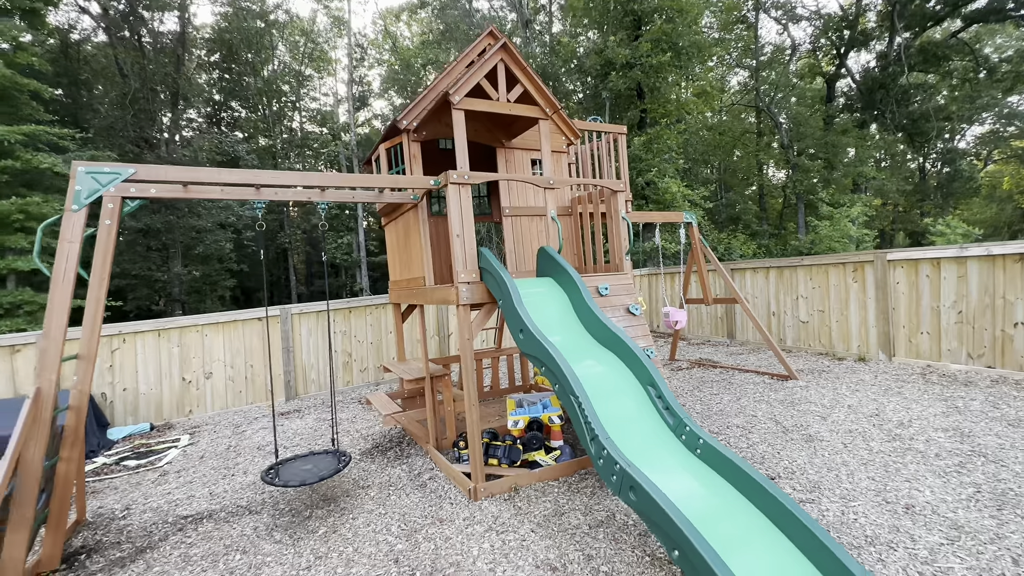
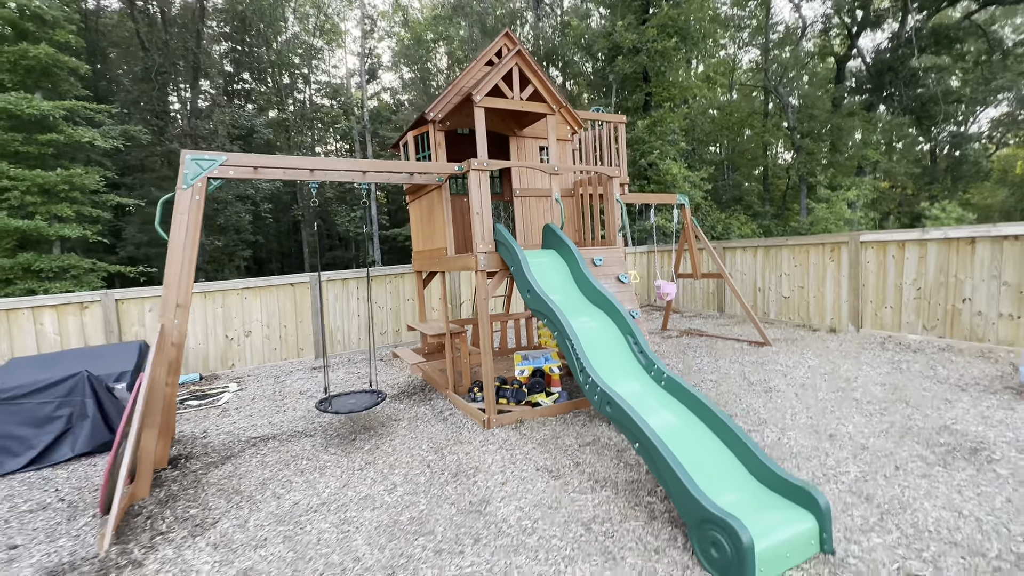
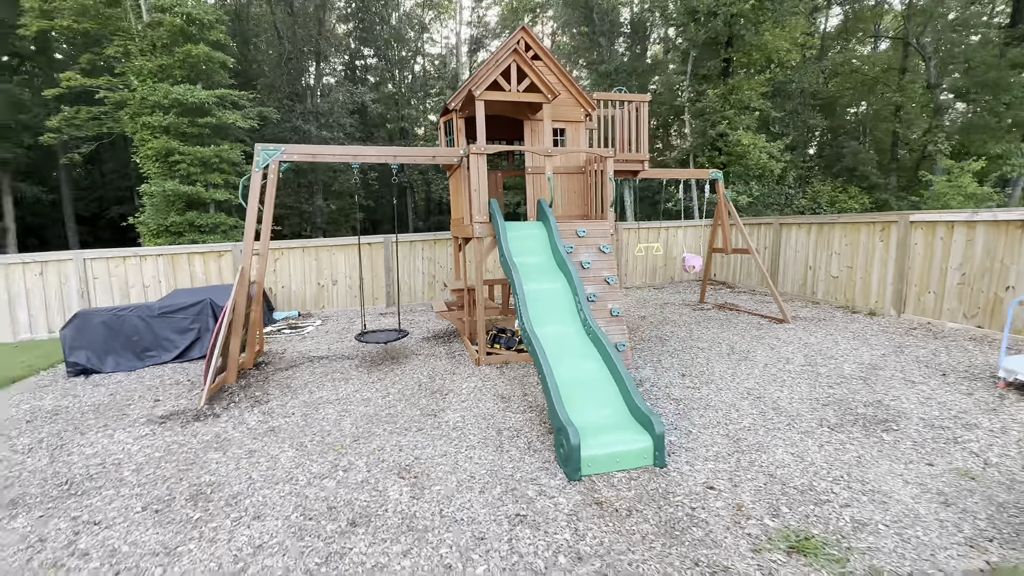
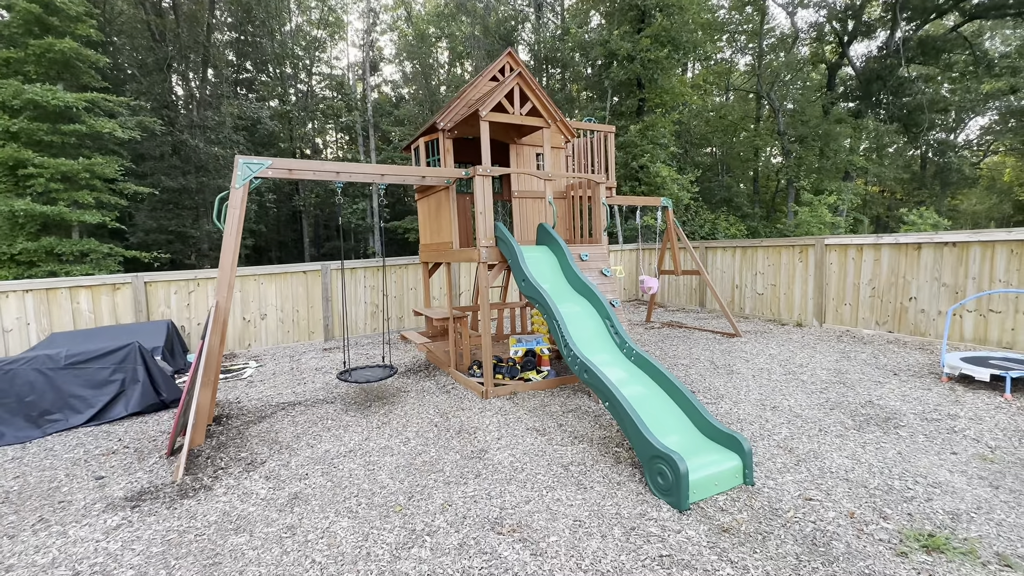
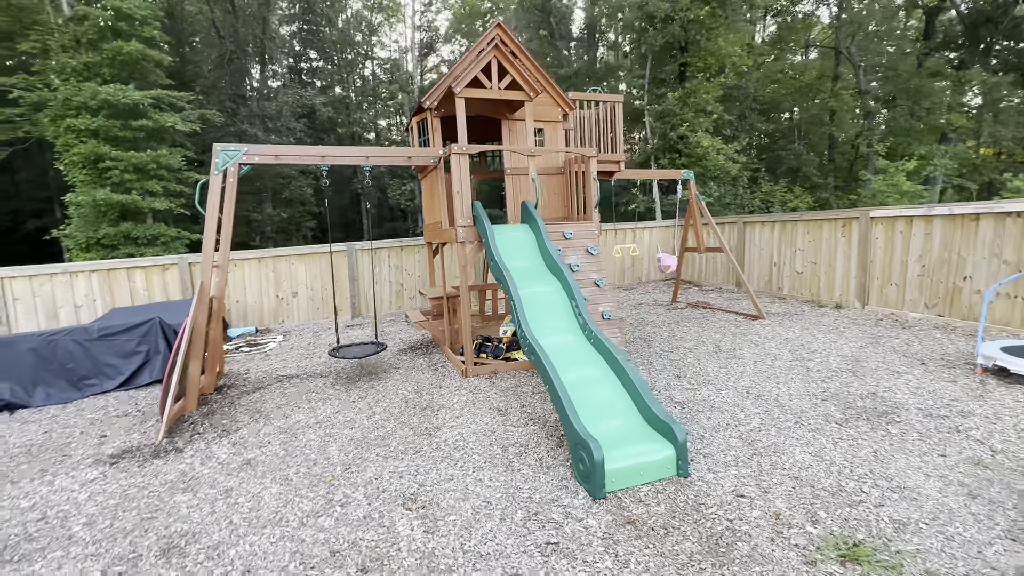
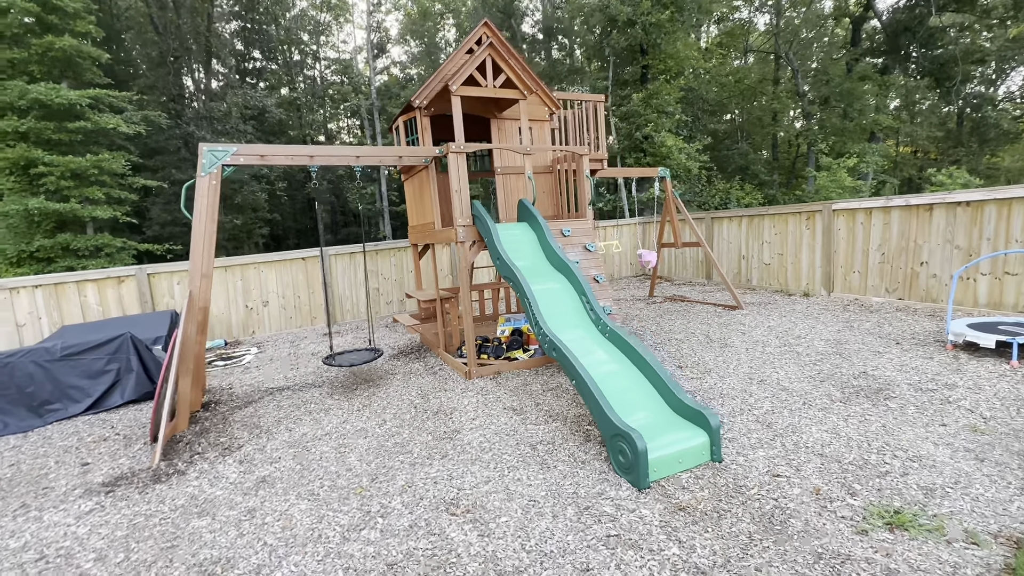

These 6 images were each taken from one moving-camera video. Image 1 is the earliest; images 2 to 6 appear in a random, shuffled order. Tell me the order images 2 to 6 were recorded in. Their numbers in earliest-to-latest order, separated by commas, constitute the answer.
2, 4, 6, 5, 3
